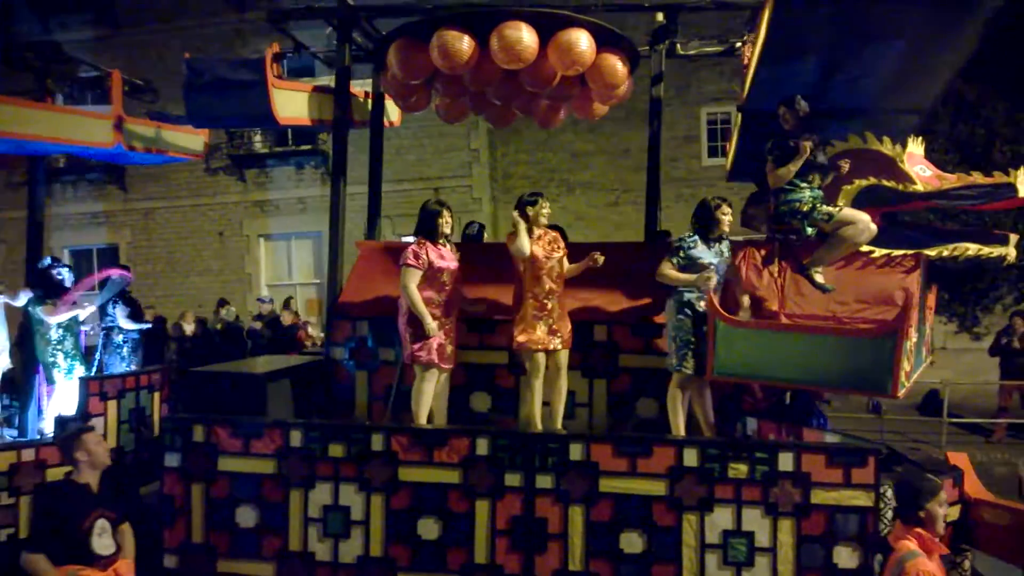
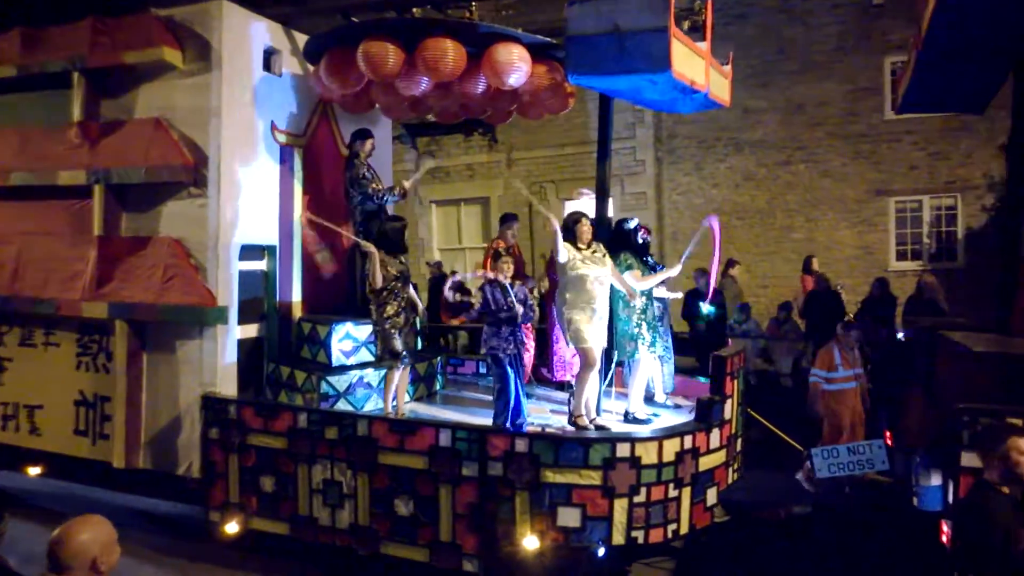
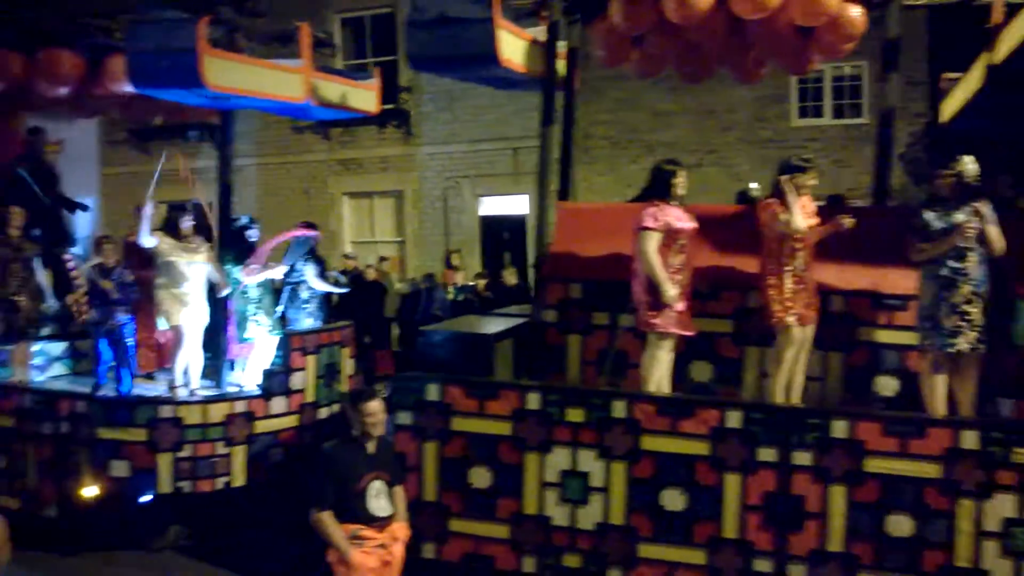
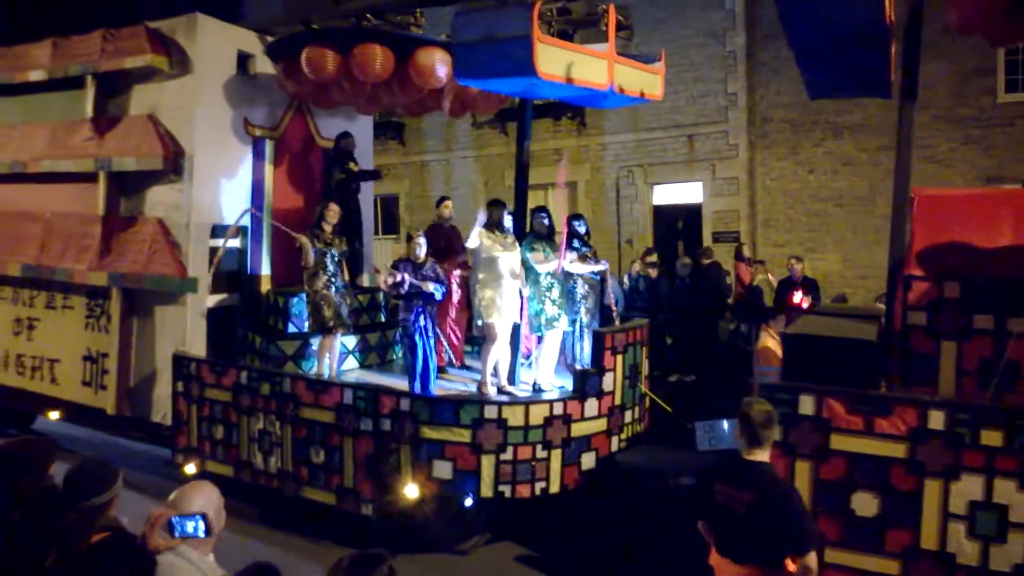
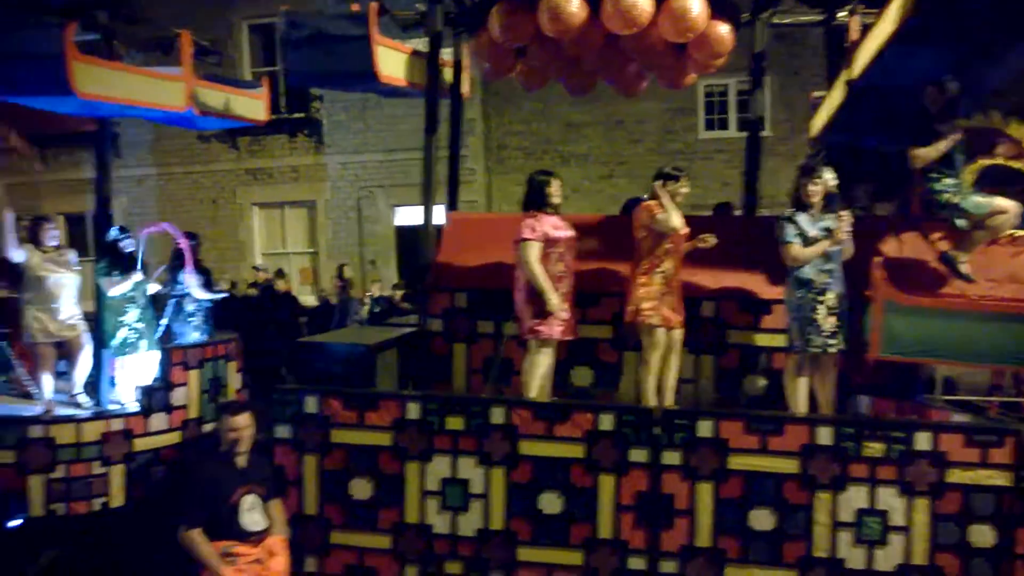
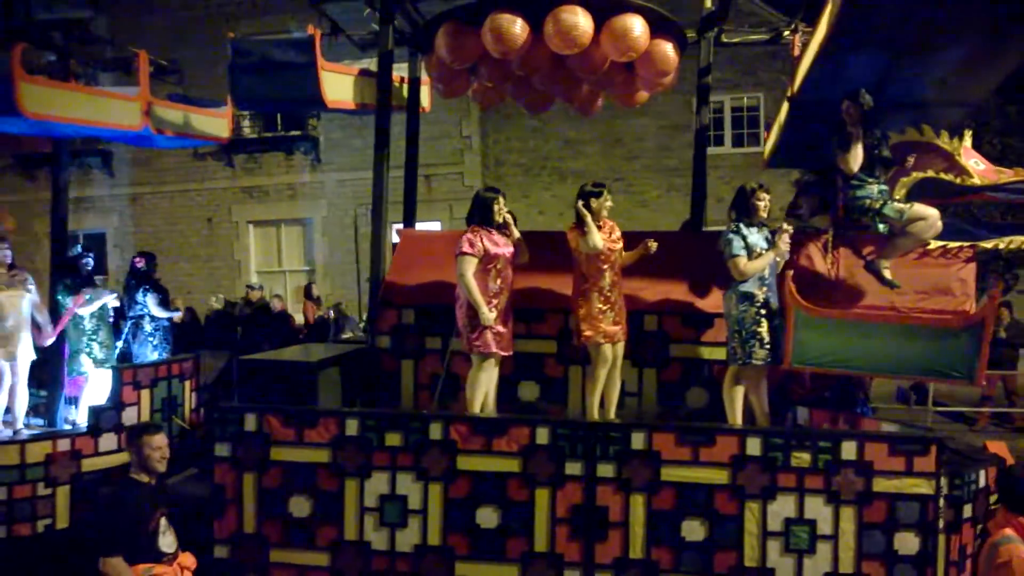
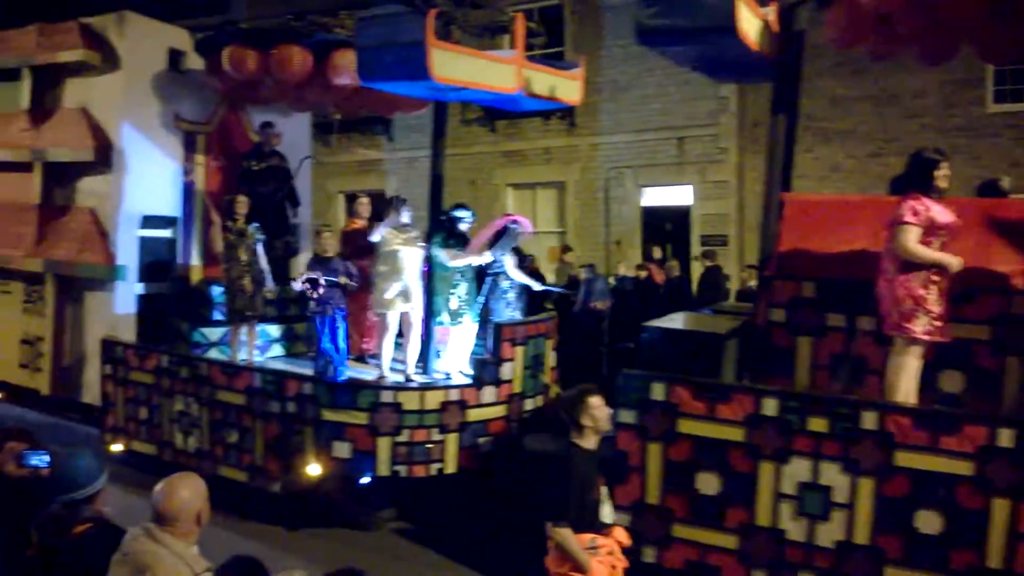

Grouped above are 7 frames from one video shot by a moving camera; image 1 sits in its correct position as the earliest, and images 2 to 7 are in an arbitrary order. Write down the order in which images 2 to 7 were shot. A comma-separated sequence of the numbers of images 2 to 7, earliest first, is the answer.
6, 5, 3, 7, 4, 2
